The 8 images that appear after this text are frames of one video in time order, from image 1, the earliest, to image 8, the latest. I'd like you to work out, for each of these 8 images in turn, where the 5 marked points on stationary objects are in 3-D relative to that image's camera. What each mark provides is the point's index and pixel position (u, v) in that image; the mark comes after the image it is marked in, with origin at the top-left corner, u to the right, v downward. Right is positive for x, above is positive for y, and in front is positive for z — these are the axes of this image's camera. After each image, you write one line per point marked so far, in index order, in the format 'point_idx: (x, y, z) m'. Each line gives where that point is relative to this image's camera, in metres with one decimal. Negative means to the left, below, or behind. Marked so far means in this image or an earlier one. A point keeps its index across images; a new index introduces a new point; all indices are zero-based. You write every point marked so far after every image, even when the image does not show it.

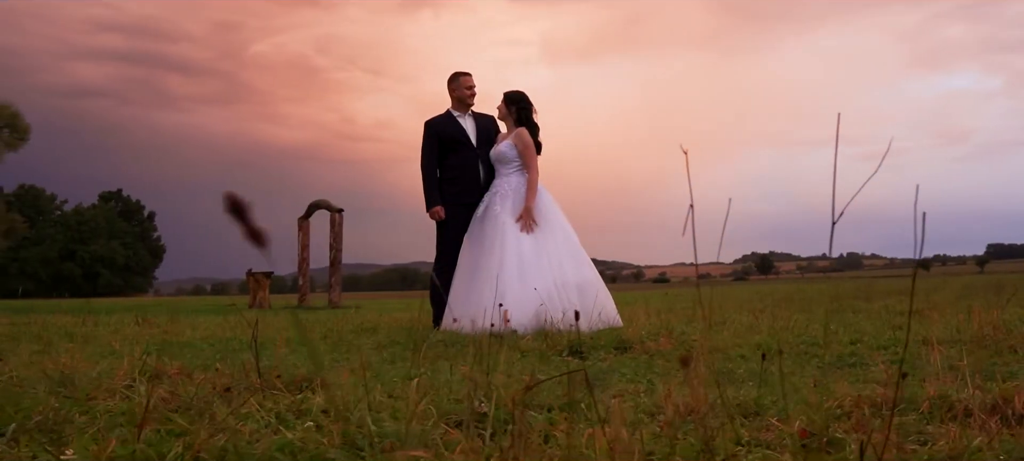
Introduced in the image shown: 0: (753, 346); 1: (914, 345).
0: (+1.7, -0.8, +6.1) m
1: (+2.8, -0.8, +5.9) m
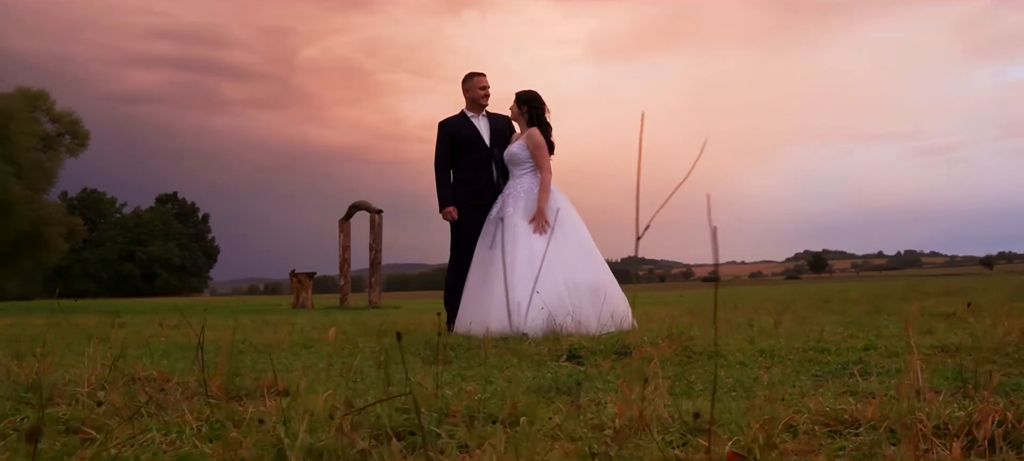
0: (+1.7, -0.8, +5.9) m
1: (+2.7, -0.8, +5.6) m
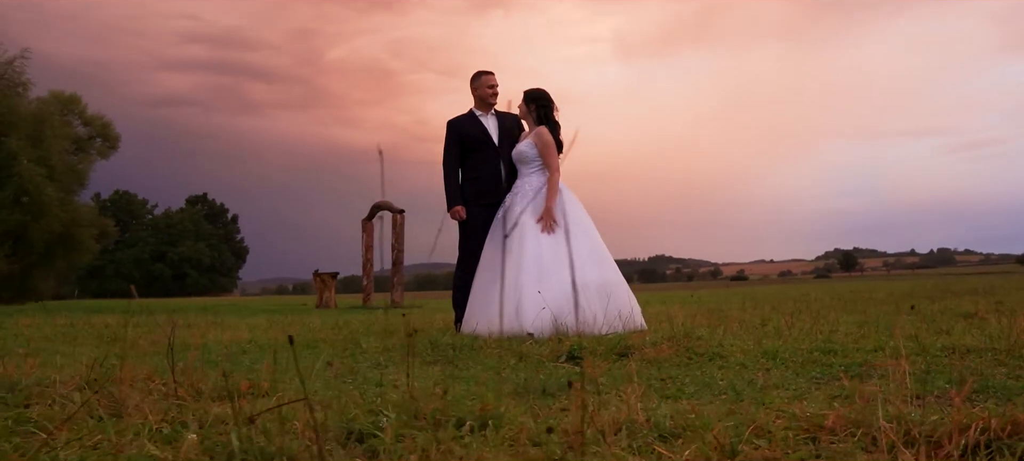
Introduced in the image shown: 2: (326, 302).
0: (+1.7, -0.8, +5.8) m
1: (+2.7, -0.8, +5.4) m
2: (-3.6, -1.4, +16.8) m
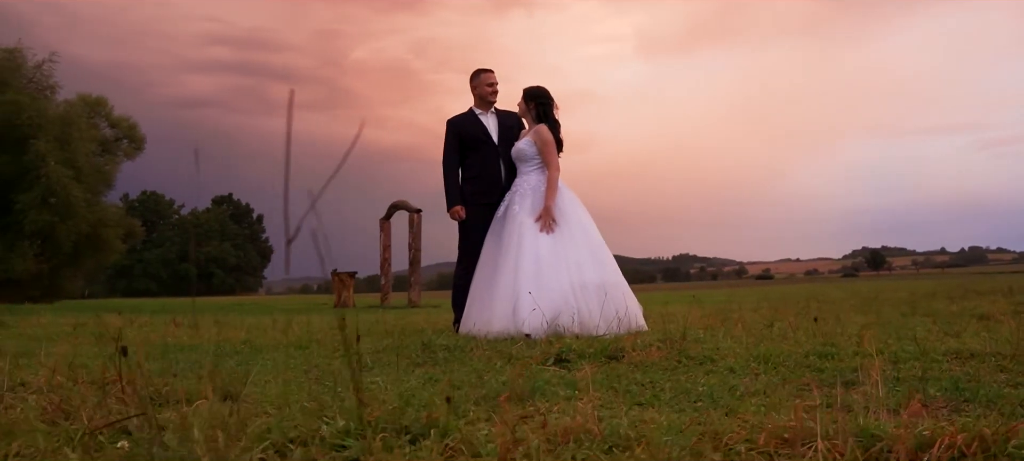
0: (+1.6, -0.8, +5.6) m
1: (+2.6, -0.8, +5.2) m
2: (-3.3, -1.4, +16.8) m
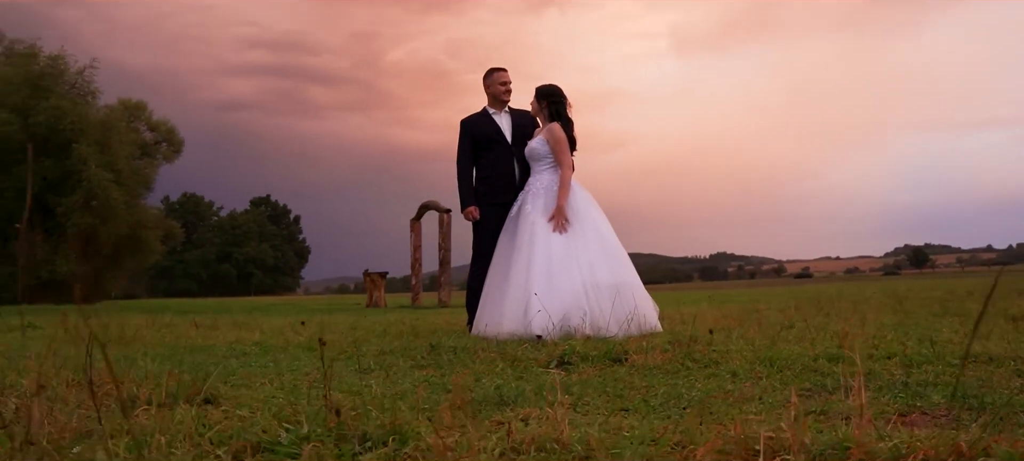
0: (+1.6, -0.8, +5.5) m
1: (+2.6, -0.8, +5.0) m
2: (-2.7, -1.4, +16.9) m
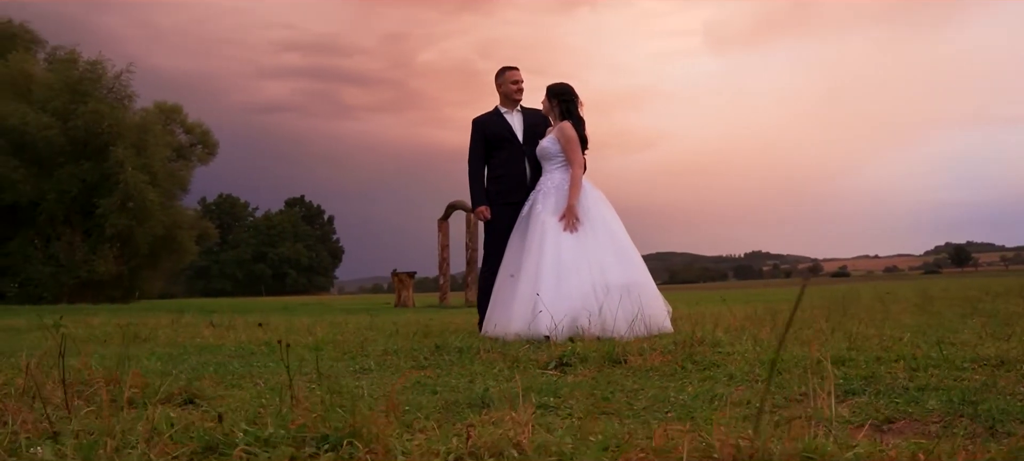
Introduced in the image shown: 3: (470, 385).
0: (+1.6, -0.8, +5.3) m
1: (+2.5, -0.8, +4.8) m
2: (-2.1, -1.4, +17.0) m
3: (-0.3, -0.9, +4.9) m
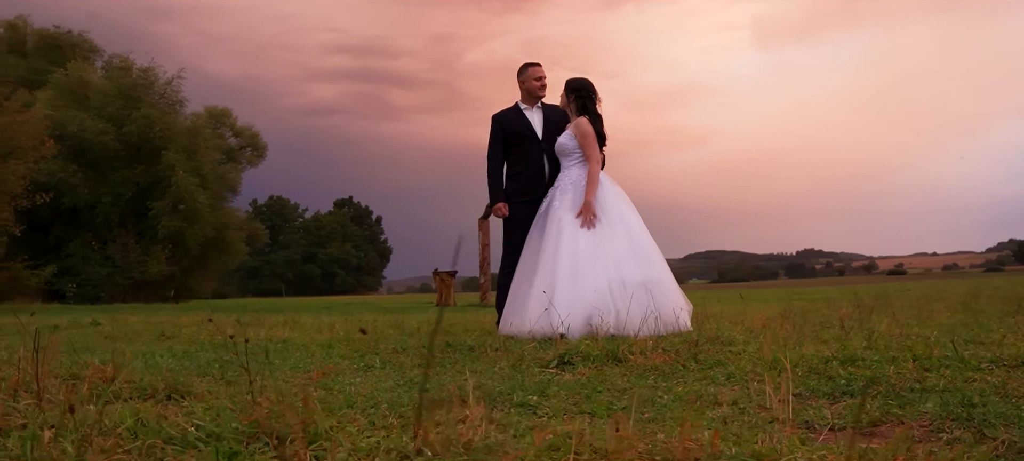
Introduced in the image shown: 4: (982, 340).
0: (+1.6, -0.8, +5.1) m
1: (+2.5, -0.7, +4.6) m
2: (-1.3, -1.4, +17.0) m
3: (-0.3, -0.8, +4.8) m
4: (+3.2, -0.7, +5.8) m
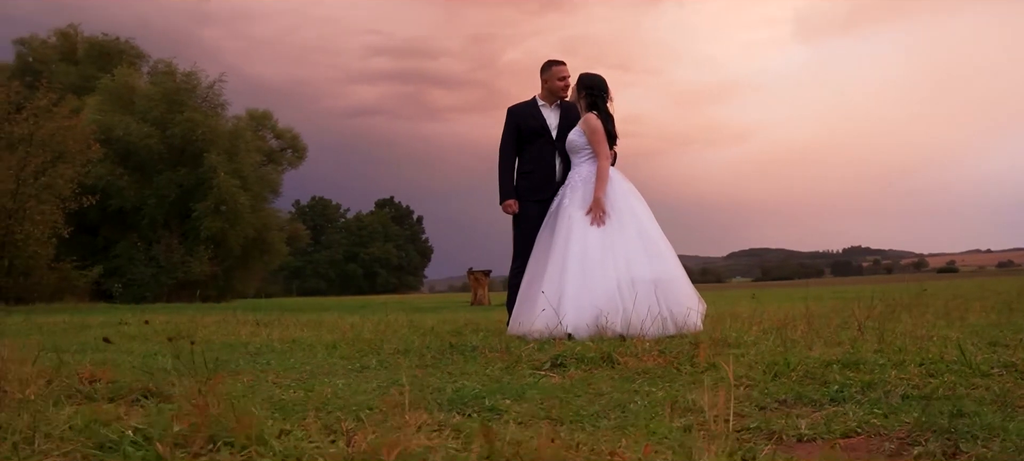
0: (+1.5, -0.8, +4.9) m
1: (+2.4, -0.7, +4.3) m
2: (-0.6, -1.4, +16.9) m
3: (-0.4, -0.8, +4.7) m
4: (+3.2, -0.7, +5.5) m
